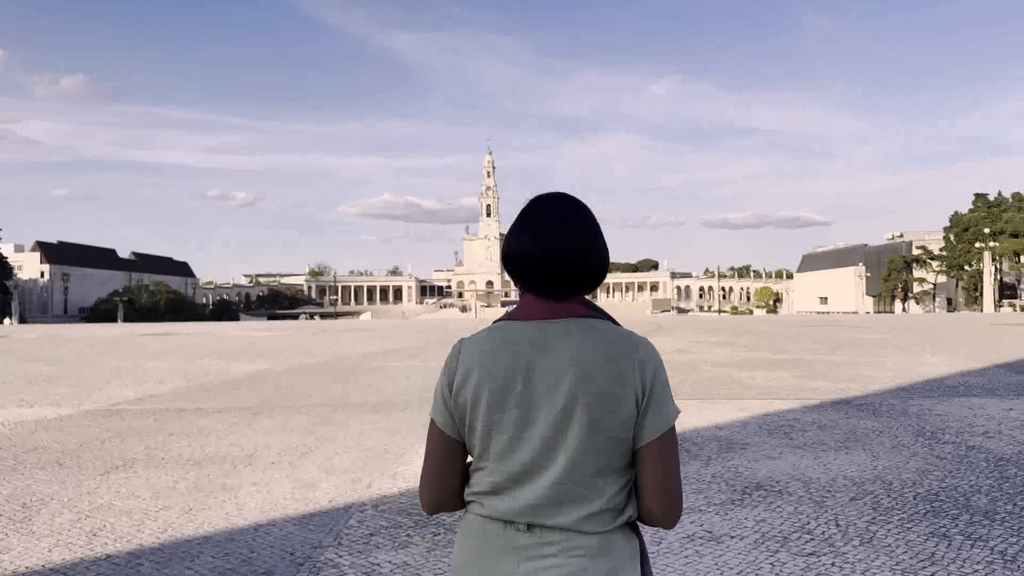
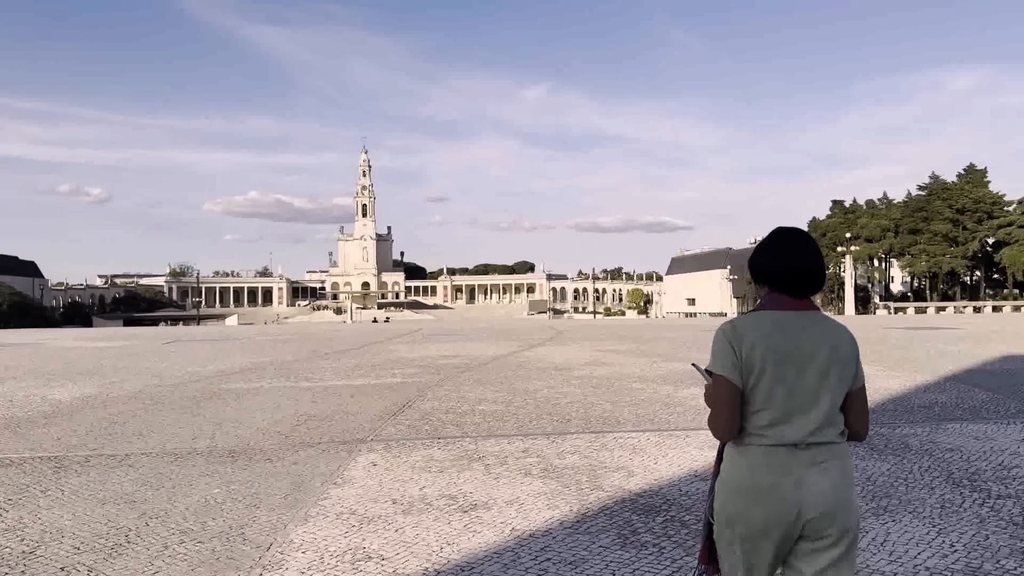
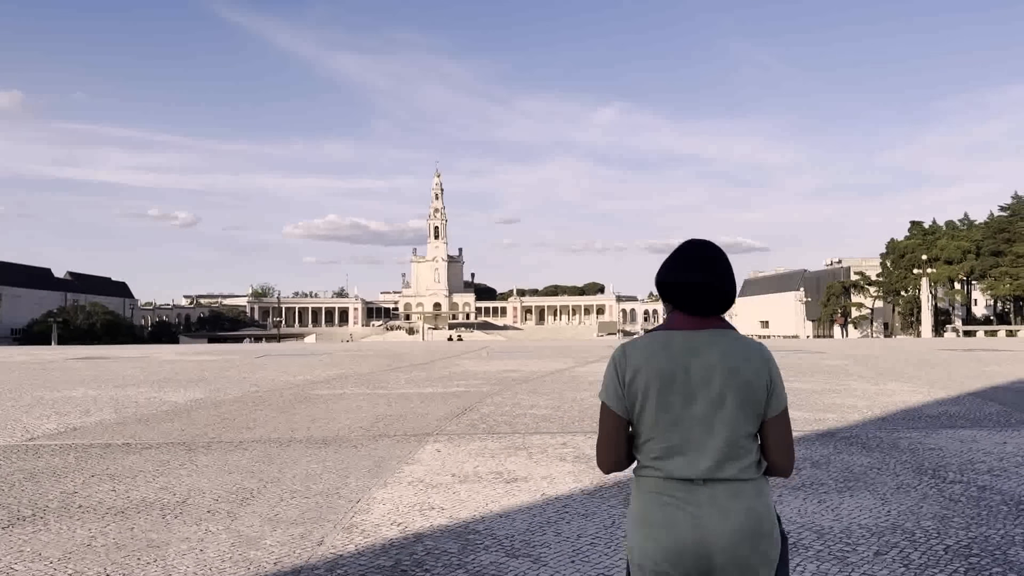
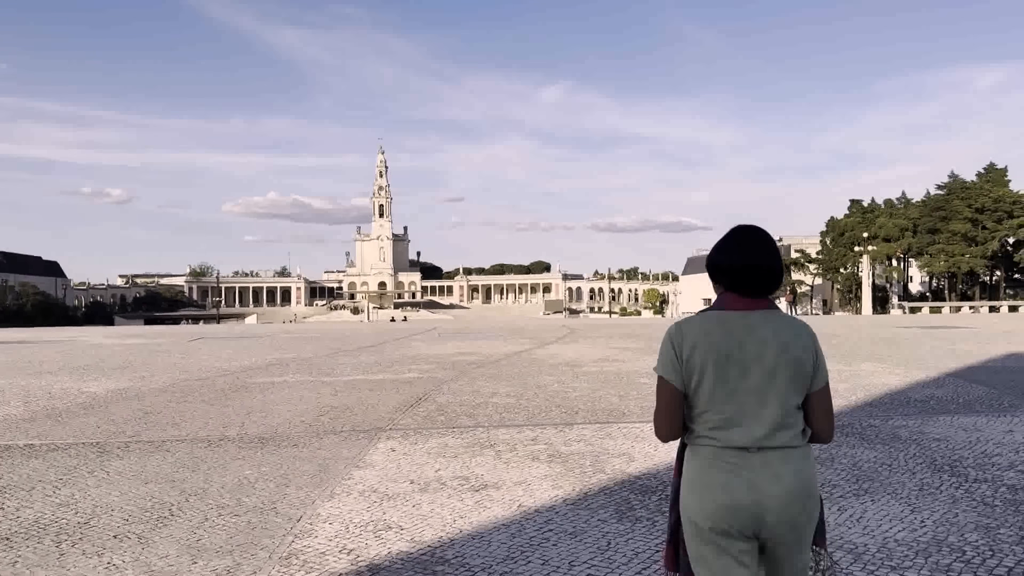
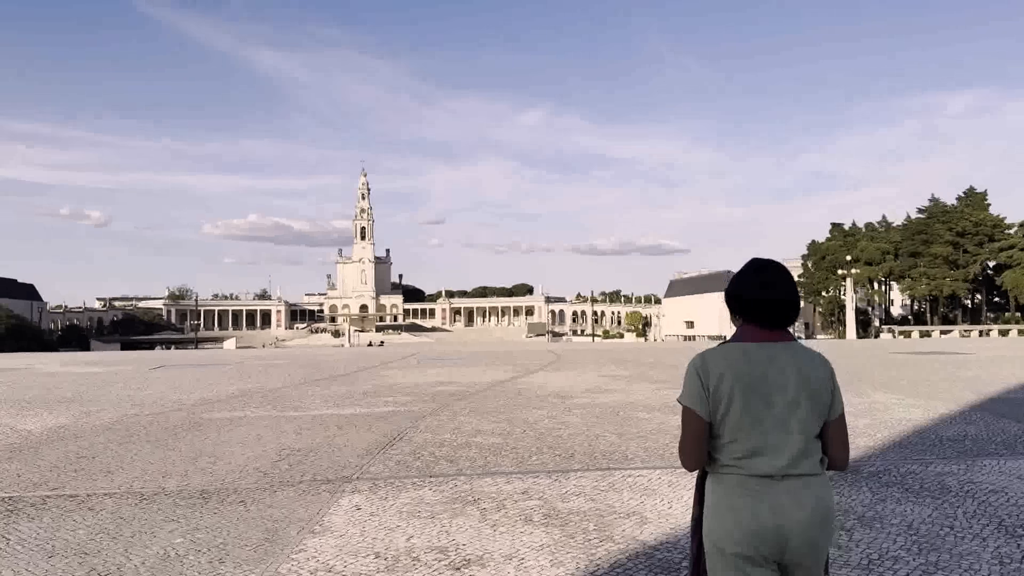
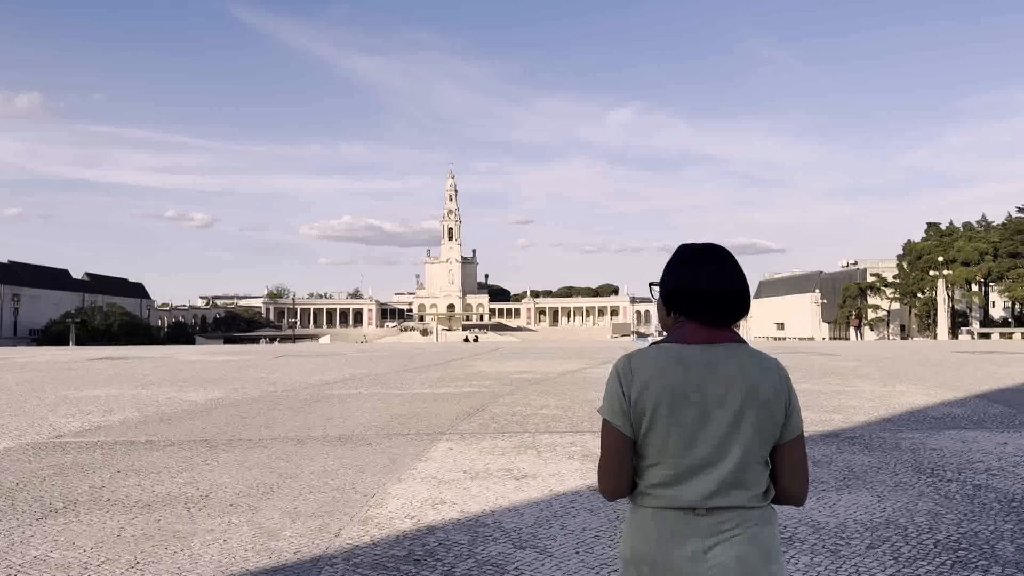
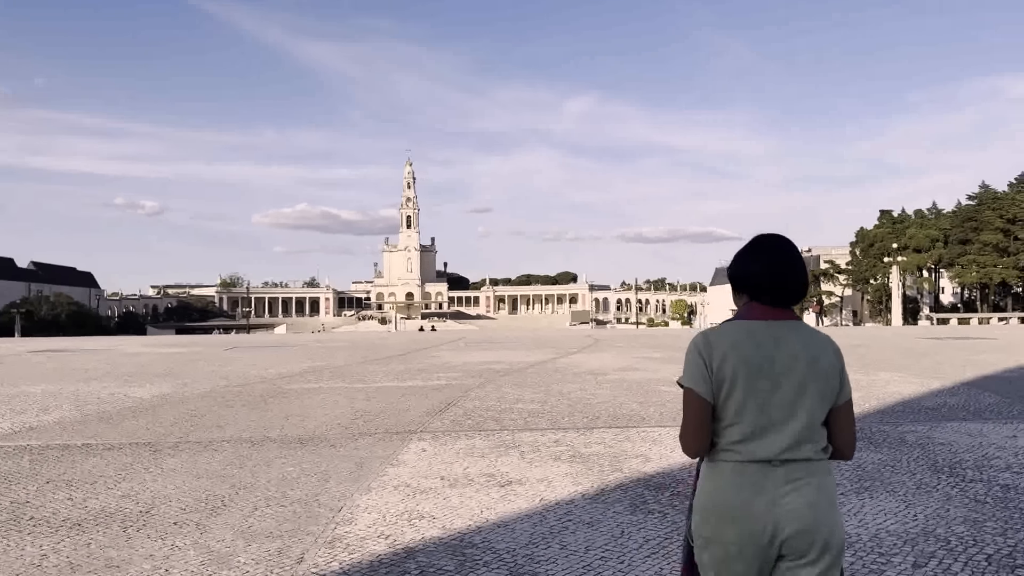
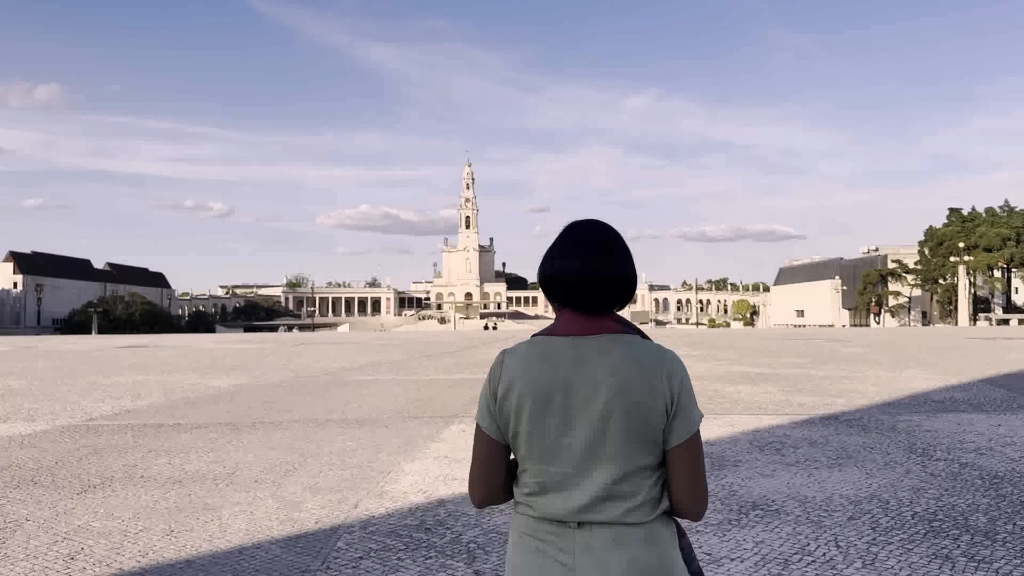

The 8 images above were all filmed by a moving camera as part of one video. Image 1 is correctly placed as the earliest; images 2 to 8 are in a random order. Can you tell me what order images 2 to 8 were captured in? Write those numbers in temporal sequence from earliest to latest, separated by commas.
8, 6, 3, 7, 4, 2, 5
